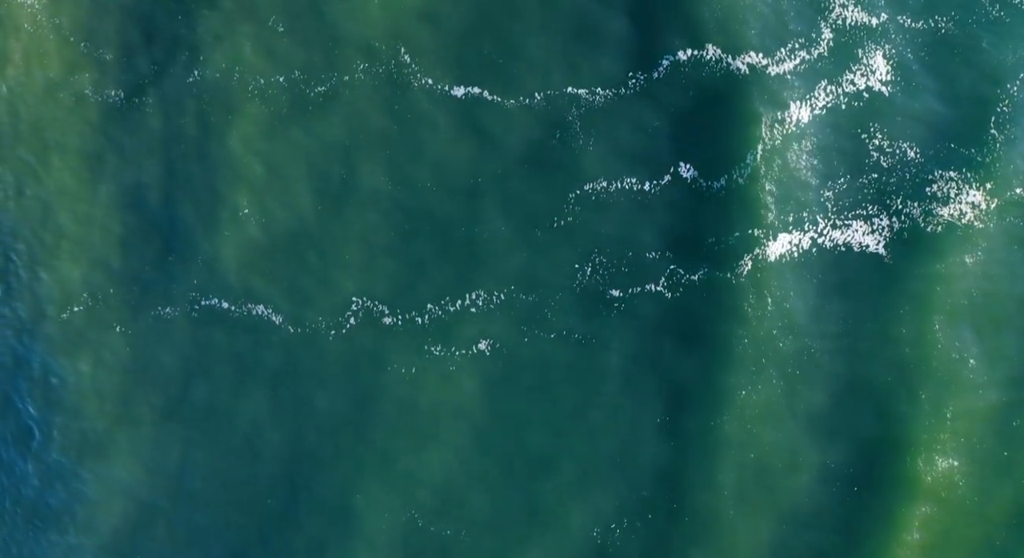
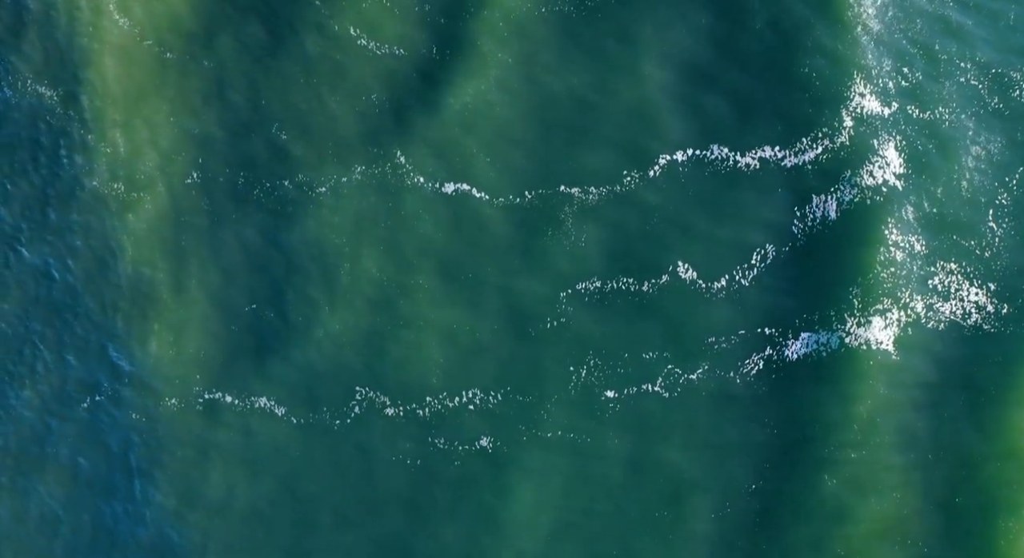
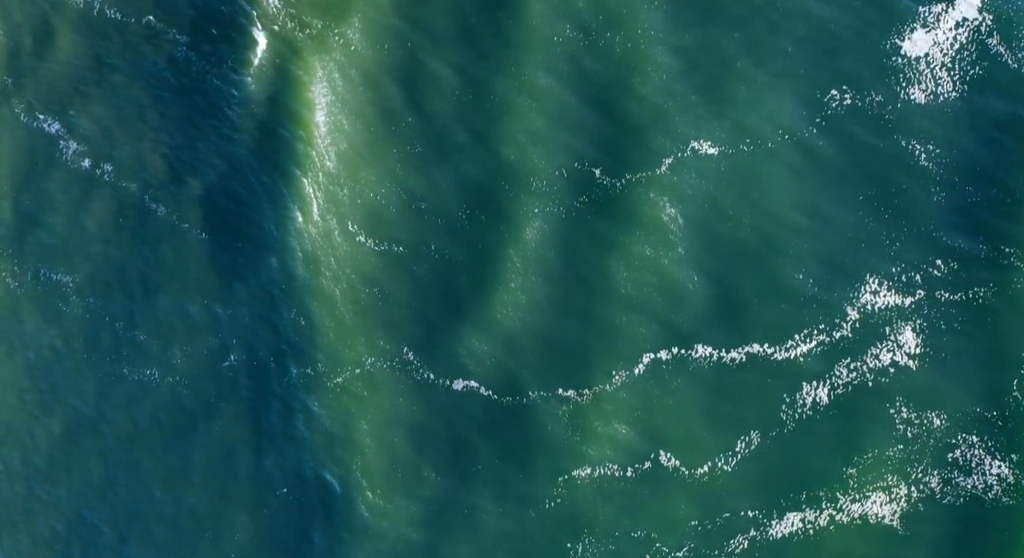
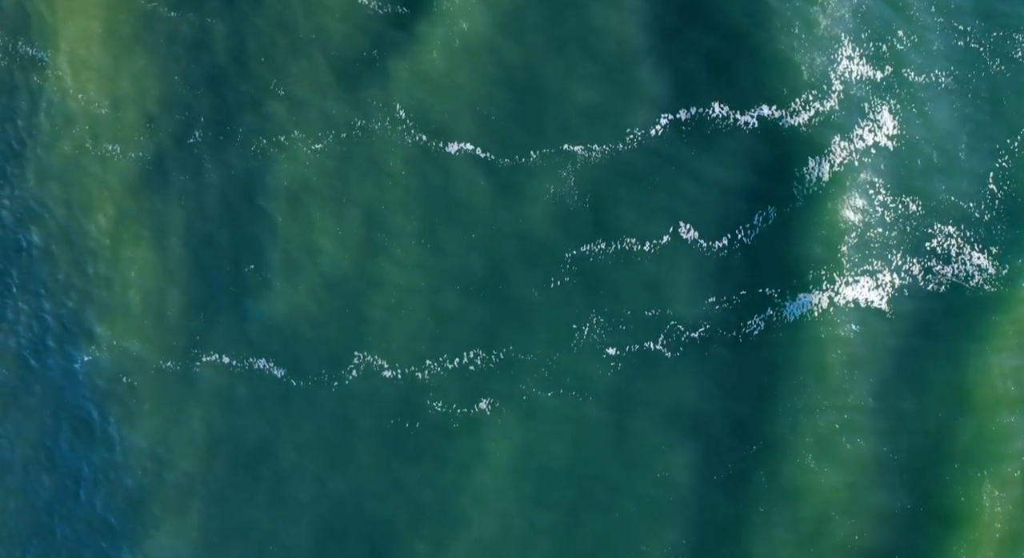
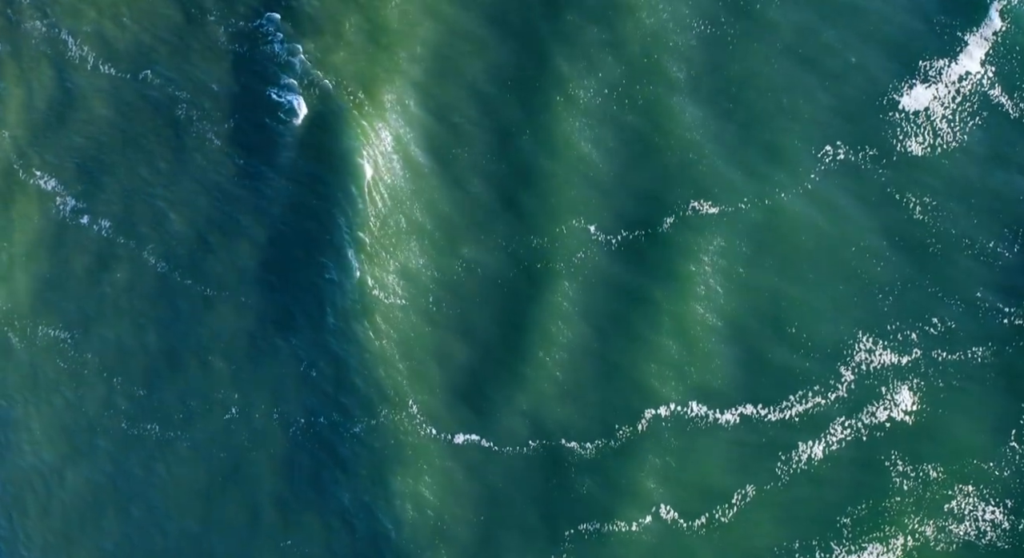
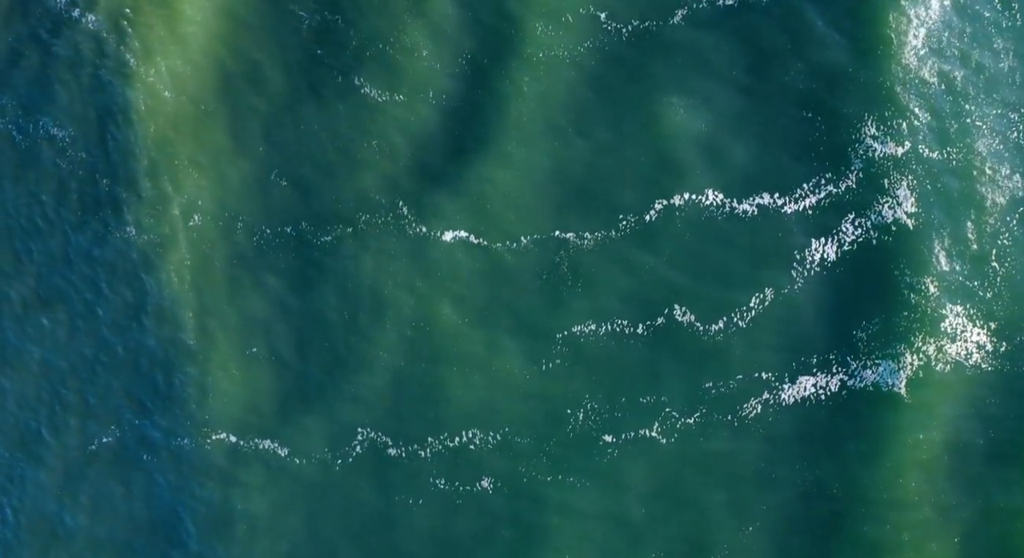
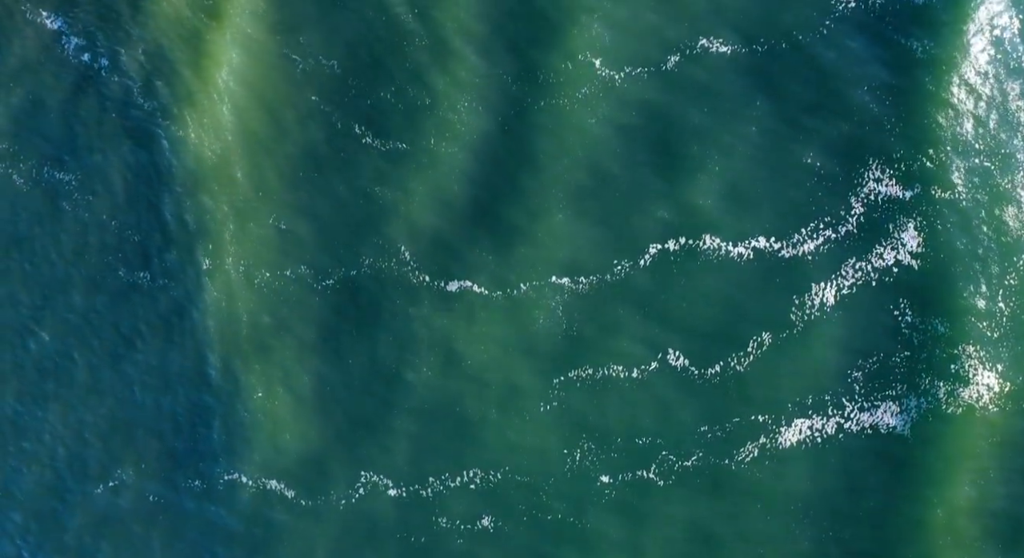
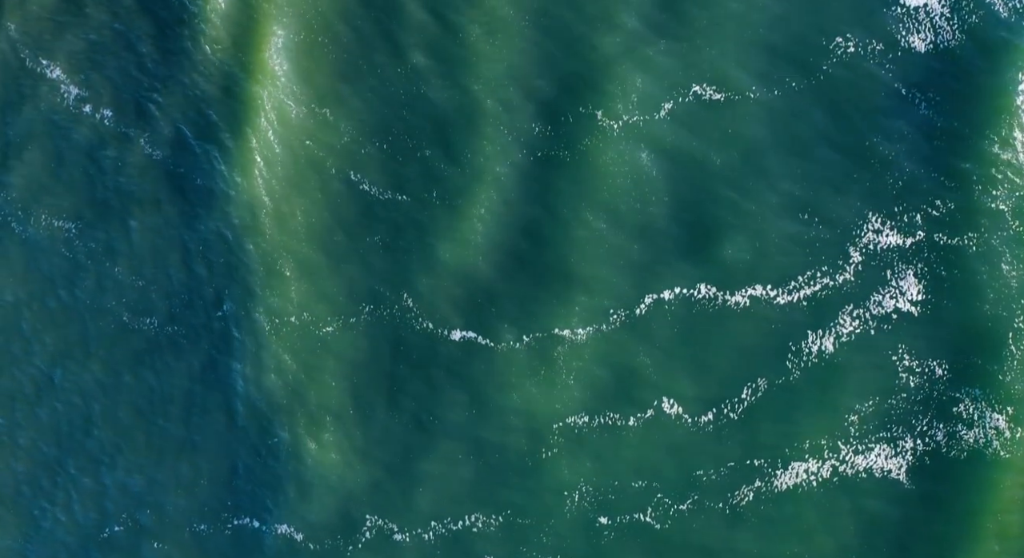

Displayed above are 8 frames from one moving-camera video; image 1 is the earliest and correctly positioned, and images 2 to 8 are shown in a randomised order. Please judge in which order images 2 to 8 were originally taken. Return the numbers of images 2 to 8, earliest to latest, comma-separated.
4, 2, 6, 7, 8, 3, 5
